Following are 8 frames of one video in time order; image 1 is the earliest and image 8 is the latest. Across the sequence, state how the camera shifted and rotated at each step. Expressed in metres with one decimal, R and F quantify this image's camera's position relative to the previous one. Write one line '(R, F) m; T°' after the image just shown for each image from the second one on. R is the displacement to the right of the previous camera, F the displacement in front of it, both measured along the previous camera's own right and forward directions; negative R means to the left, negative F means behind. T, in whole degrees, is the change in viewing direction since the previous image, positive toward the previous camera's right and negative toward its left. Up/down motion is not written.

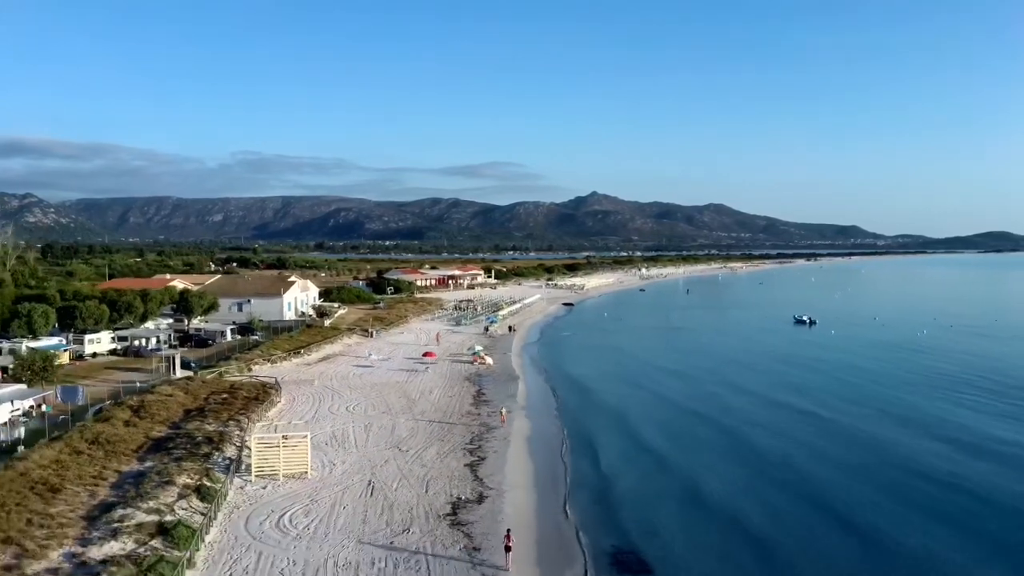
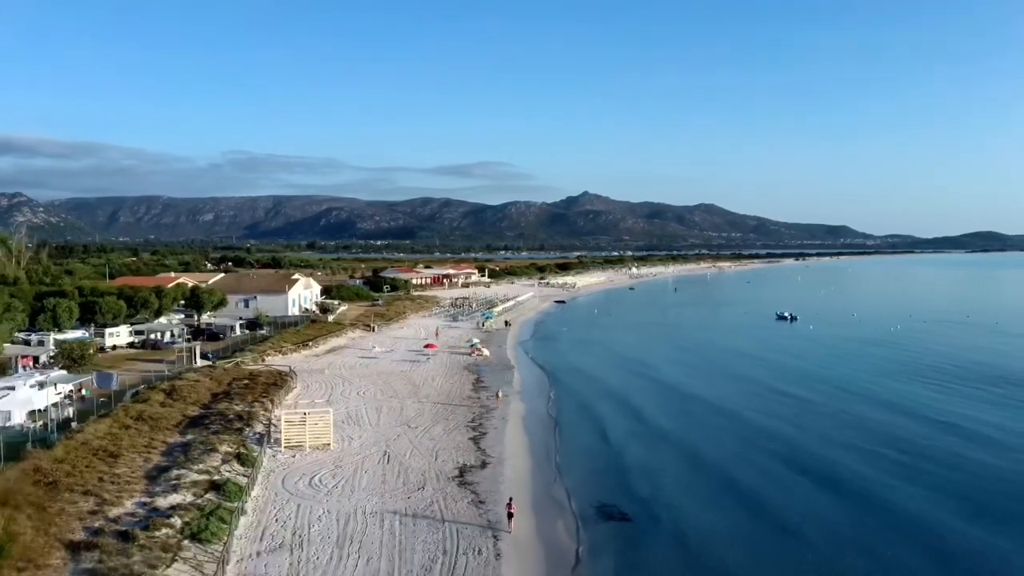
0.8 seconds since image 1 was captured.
(-0.2, -2.6) m; +1°
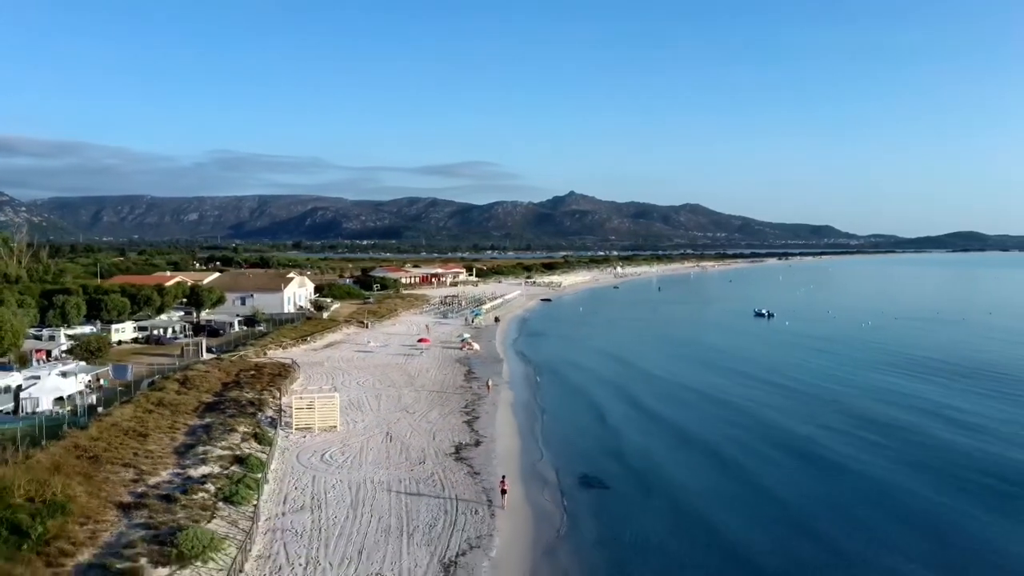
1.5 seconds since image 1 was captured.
(-0.1, -2.2) m; +1°
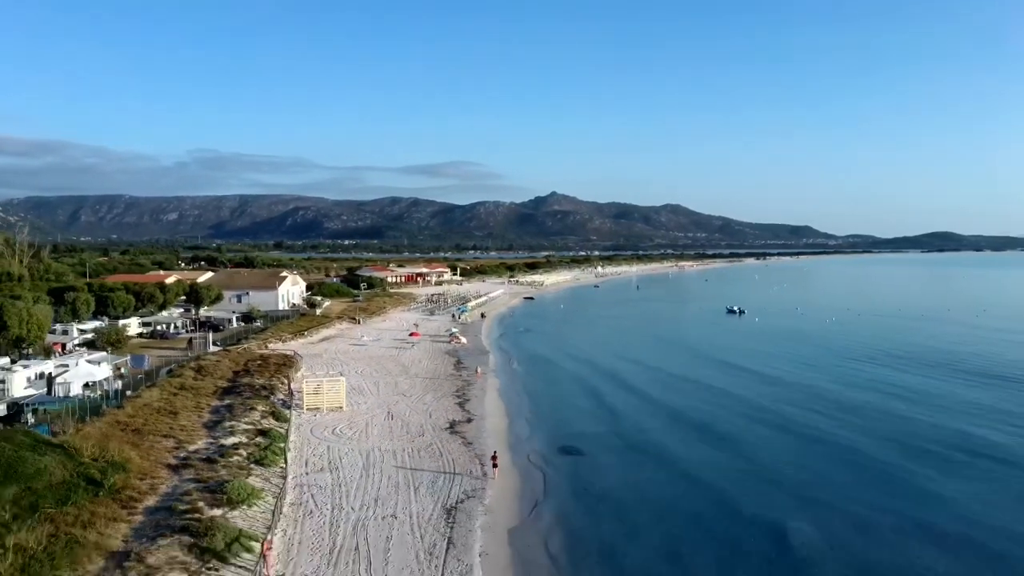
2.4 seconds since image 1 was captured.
(-0.2, -3.0) m; +1°
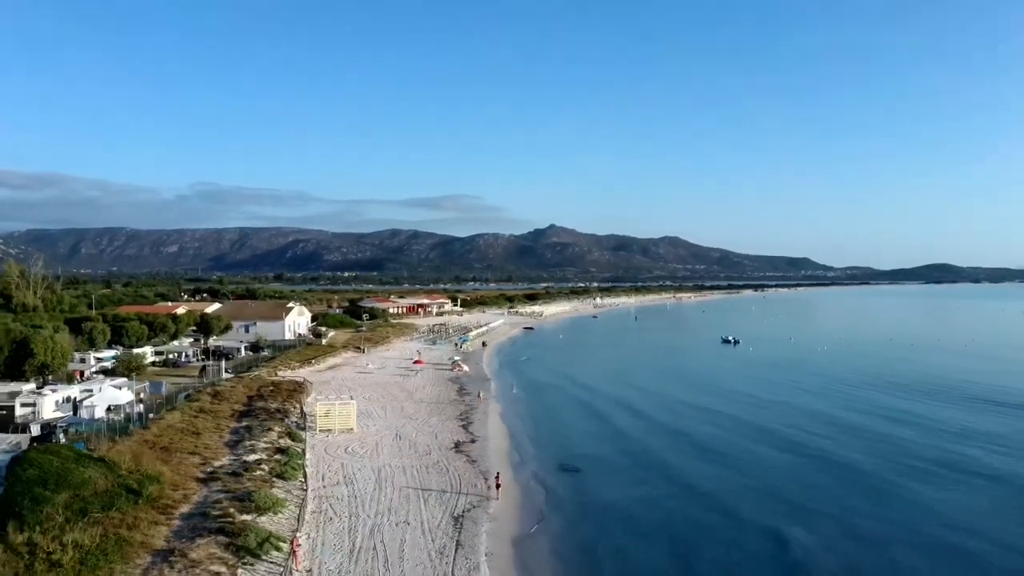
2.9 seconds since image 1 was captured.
(-0.1, -1.8) m; 0°
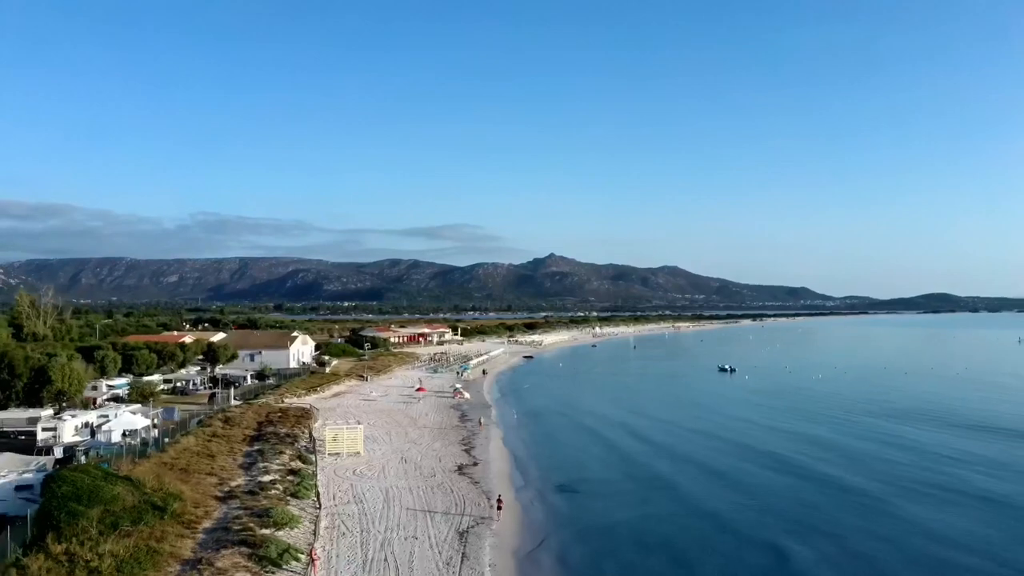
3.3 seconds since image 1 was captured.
(-0.1, -1.4) m; 0°
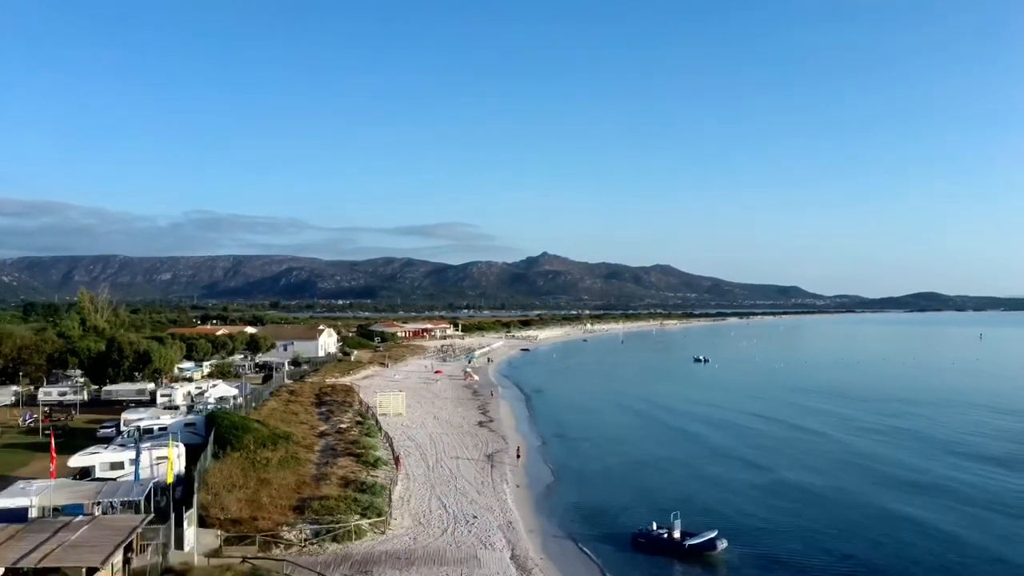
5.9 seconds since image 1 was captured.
(-0.7, -9.1) m; +1°
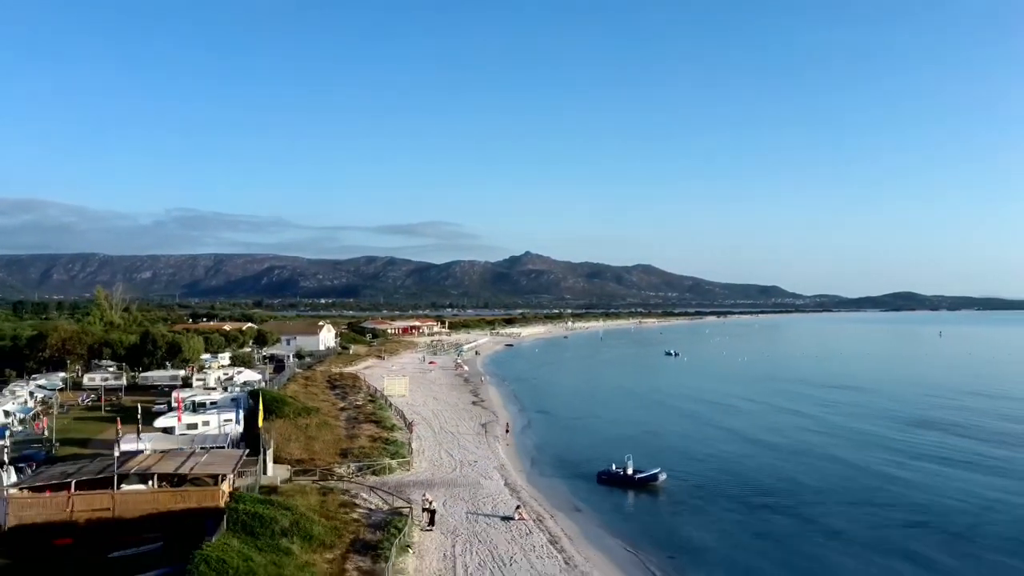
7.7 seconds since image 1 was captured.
(-0.3, -6.2) m; +1°
